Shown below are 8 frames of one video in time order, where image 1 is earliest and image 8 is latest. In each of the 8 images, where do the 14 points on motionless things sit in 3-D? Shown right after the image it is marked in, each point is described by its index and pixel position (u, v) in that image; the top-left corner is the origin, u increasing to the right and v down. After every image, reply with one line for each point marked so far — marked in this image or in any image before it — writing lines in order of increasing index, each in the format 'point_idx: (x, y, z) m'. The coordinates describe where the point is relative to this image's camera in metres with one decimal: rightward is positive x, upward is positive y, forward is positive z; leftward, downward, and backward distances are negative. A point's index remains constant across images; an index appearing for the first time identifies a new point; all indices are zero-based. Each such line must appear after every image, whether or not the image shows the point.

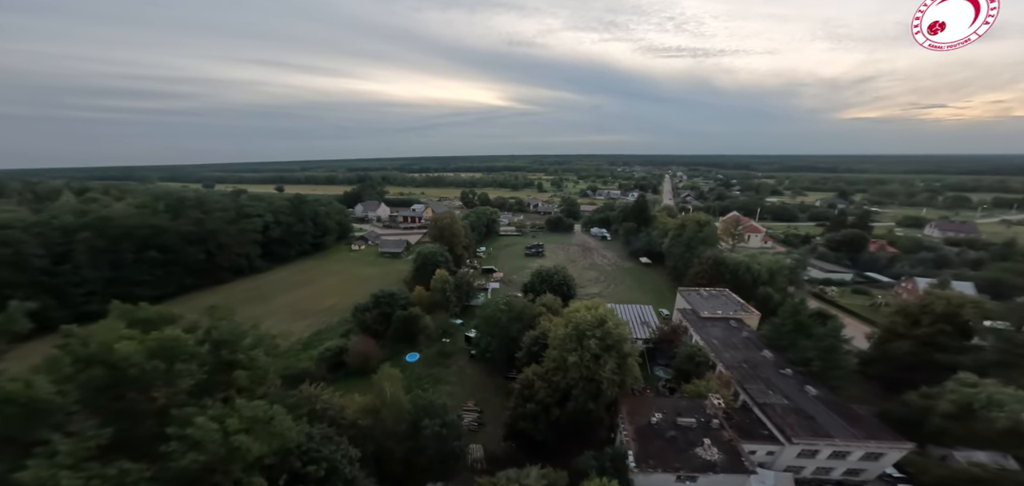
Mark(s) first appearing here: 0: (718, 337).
0: (+11.0, -5.1, +18.3) m
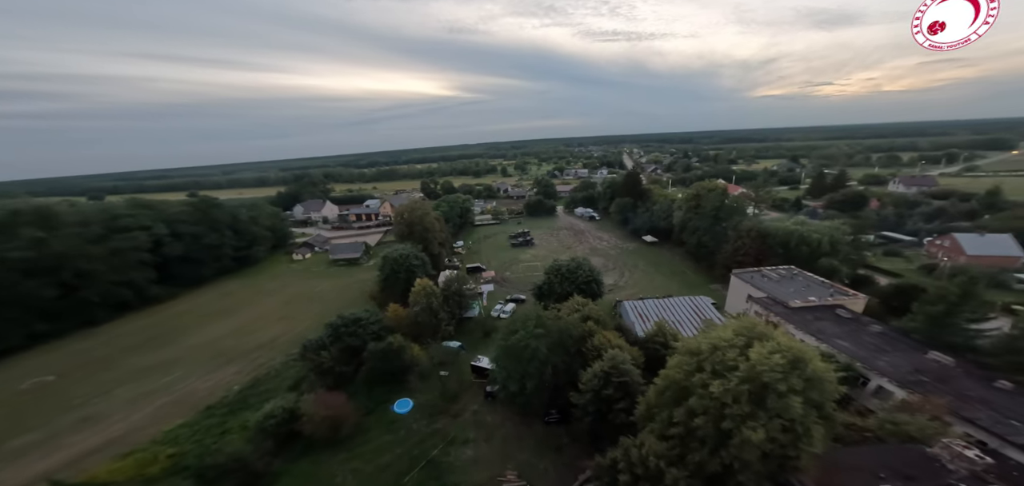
0: (+12.8, -3.6, +13.4) m
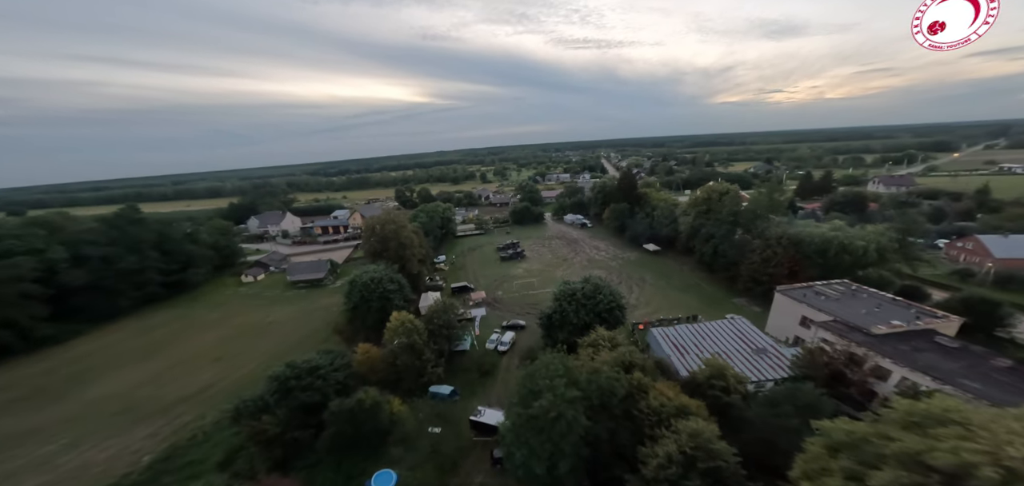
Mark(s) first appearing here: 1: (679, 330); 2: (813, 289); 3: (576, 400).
0: (+13.5, -4.1, +10.3) m
1: (+8.7, -4.5, +17.5) m
2: (+14.3, -2.2, +16.4) m
3: (+1.9, -4.8, +10.6) m
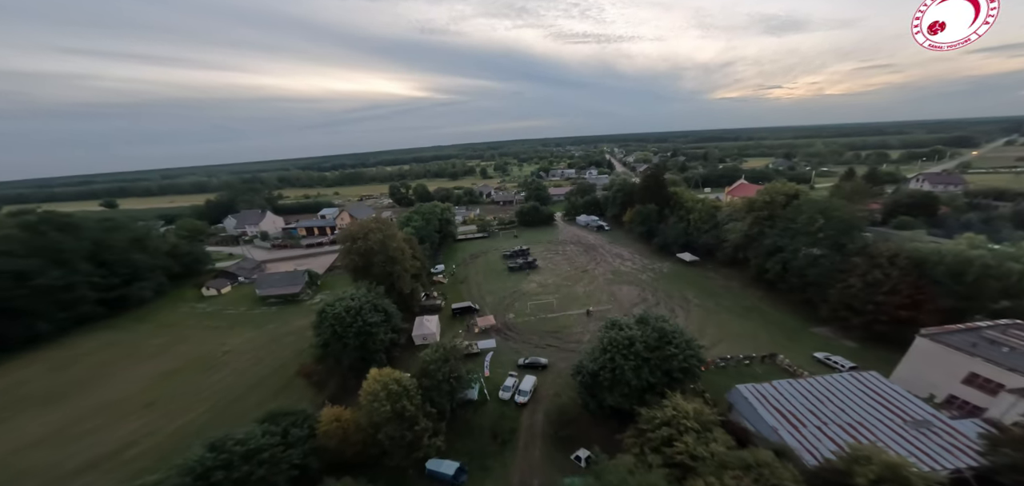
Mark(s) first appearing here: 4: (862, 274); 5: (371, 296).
0: (+14.6, -5.1, +5.3) m
1: (+9.7, -5.4, +12.5) m
2: (+15.3, -3.1, +11.3) m
3: (+3.0, -5.7, +5.5) m
4: (+16.4, -1.4, +16.1) m
5: (-7.5, -2.9, +18.3) m
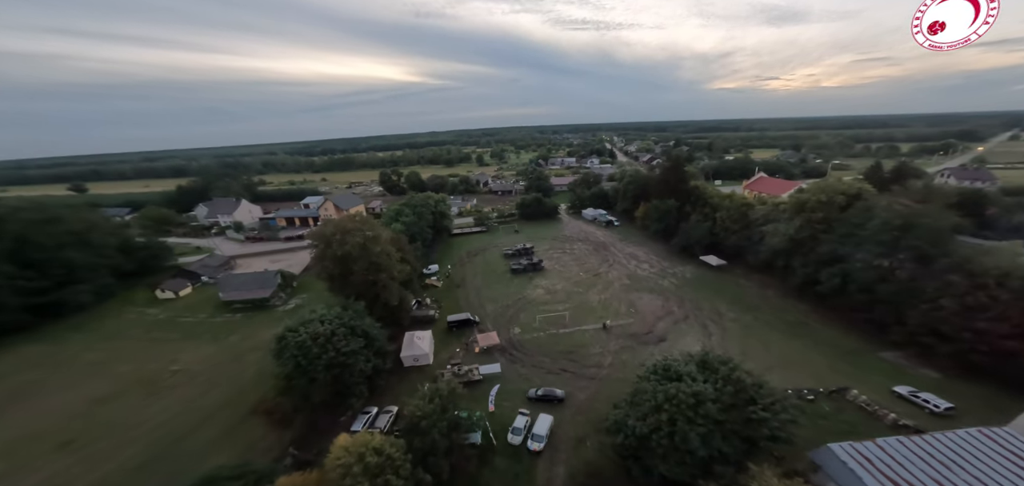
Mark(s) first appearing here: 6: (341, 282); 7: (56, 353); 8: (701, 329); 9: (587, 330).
0: (+15.2, -6.0, +2.3) m
1: (+10.3, -6.0, +9.4) m
2: (+15.9, -3.8, +8.3) m
3: (+3.6, -6.5, +2.3) m
4: (+16.9, -1.9, +13.0) m
5: (-7.1, -3.1, +14.8) m
6: (-8.5, -1.8, +17.1) m
7: (-26.1, -6.2, +19.2) m
8: (+10.3, -4.7, +18.7) m
9: (+4.3, -5.0, +19.7) m
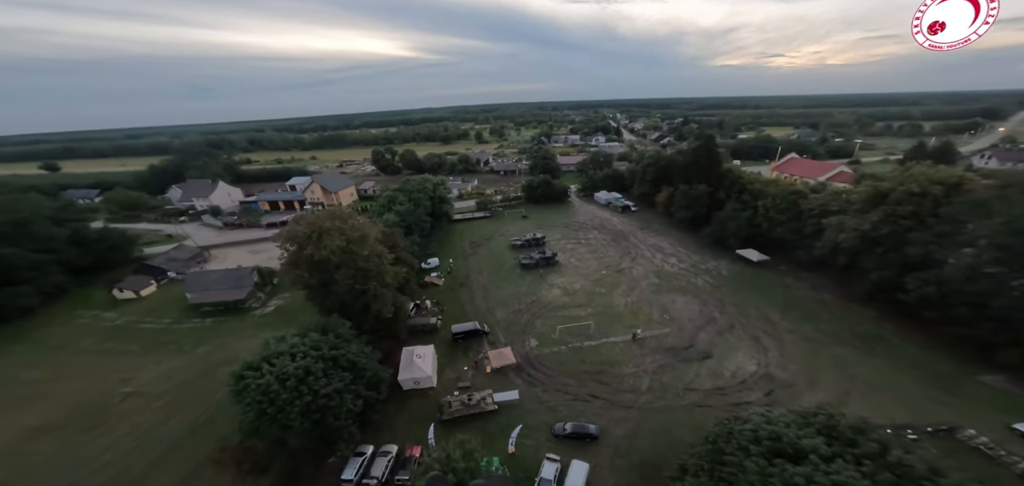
0: (+16.2, -6.9, -0.4) m
1: (+11.1, -6.4, +6.6) m
2: (+16.7, -4.4, +5.4) m
3: (+4.6, -7.4, -0.5) m
4: (+17.7, -2.2, +10.0) m
5: (-6.3, -3.2, +11.7) m
6: (-7.7, -1.7, +13.9) m
7: (-25.3, -6.0, +16.1) m
8: (+11.1, -4.6, +15.8) m
9: (+5.1, -4.8, +16.7) m
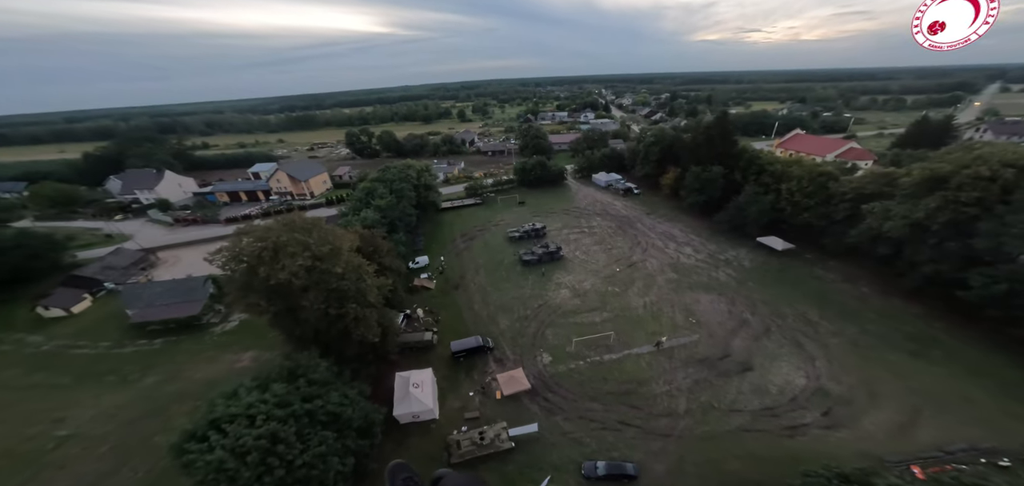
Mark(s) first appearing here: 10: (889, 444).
0: (+17.5, -7.4, -1.8) m
1: (+12.1, -6.6, +4.9) m
2: (+17.7, -4.5, +3.8) m
3: (+5.9, -8.2, -2.4) m
4: (+18.4, -2.0, +8.4) m
5: (-5.6, -3.7, +8.9) m
6: (-7.2, -2.1, +11.0) m
7: (-24.8, -6.7, +12.5) m
8: (+11.5, -4.3, +14.0) m
9: (+5.5, -4.7, +14.6) m
10: (+11.6, -6.0, +10.0) m
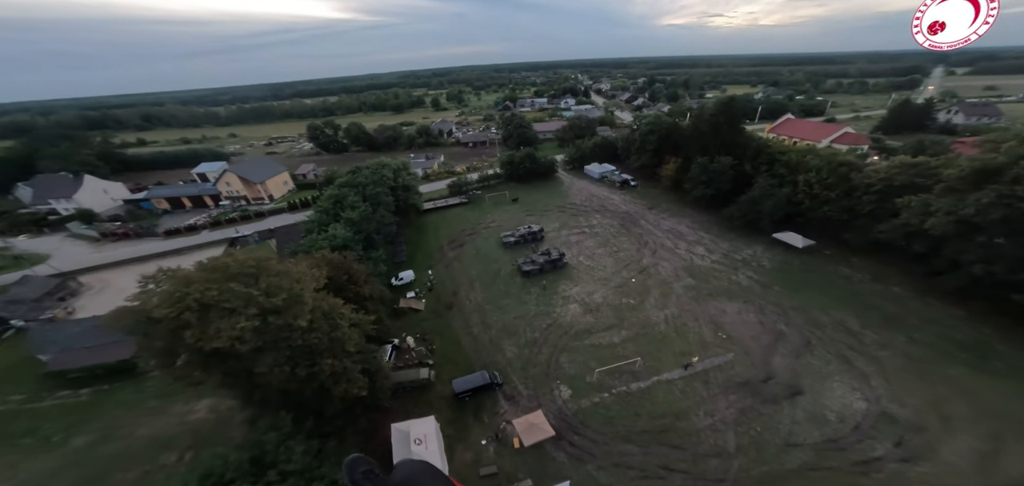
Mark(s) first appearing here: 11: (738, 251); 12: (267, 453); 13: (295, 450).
0: (+19.2, -7.8, -2.8) m
1: (+13.3, -7.0, +3.5) m
2: (+18.9, -4.7, +2.8) m
3: (+7.7, -9.1, -4.1) m
4: (+19.2, -2.1, +7.3) m
5: (-4.7, -4.7, +6.2) m
6: (-6.5, -3.1, +8.1) m
7: (-24.0, -8.4, +8.6) m
8: (+12.1, -4.4, +12.5) m
9: (+6.0, -5.0, +12.7) m
10: (+12.4, -6.2, +8.6) m
11: (+12.6, -0.6, +19.0) m
12: (-5.5, -4.5, +7.5) m
13: (-5.0, -4.4, +7.6) m
